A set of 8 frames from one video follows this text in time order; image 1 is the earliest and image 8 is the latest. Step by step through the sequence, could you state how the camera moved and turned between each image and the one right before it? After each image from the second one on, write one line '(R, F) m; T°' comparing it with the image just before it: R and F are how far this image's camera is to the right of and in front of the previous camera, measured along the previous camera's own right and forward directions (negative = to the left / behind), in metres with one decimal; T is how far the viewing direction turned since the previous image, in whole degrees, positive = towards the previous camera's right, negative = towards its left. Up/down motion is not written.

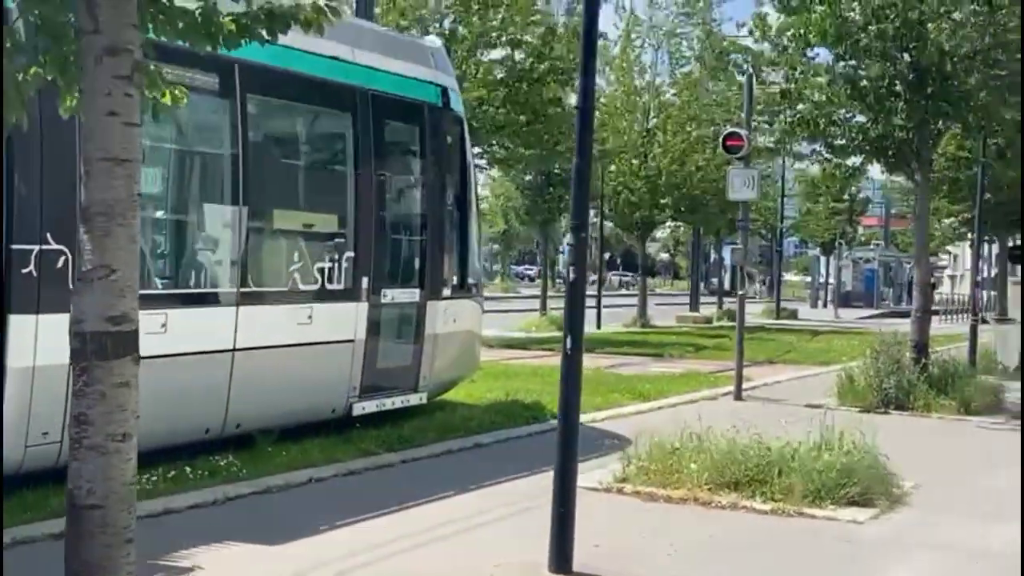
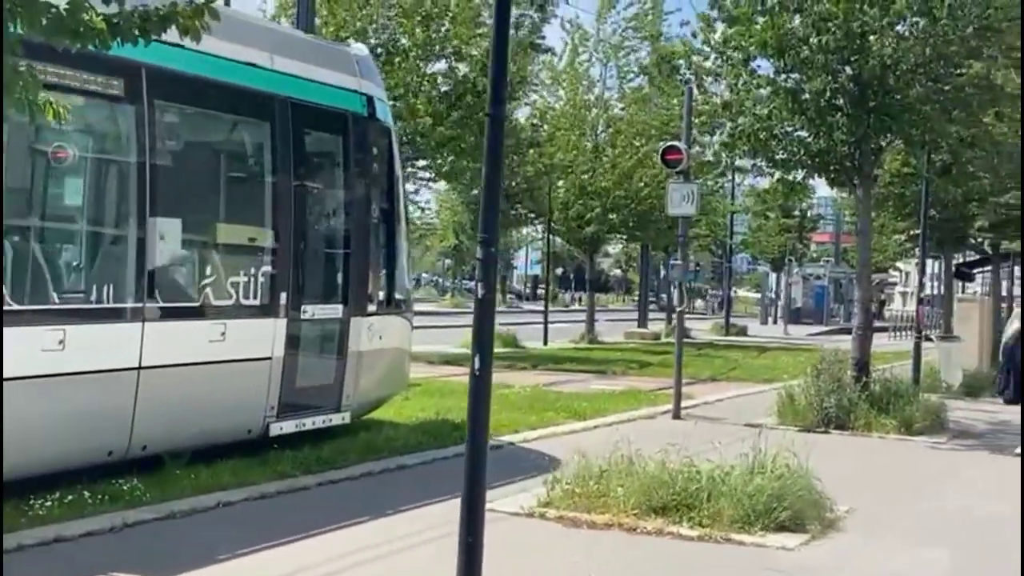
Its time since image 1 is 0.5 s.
(+0.2, +0.3) m; +2°
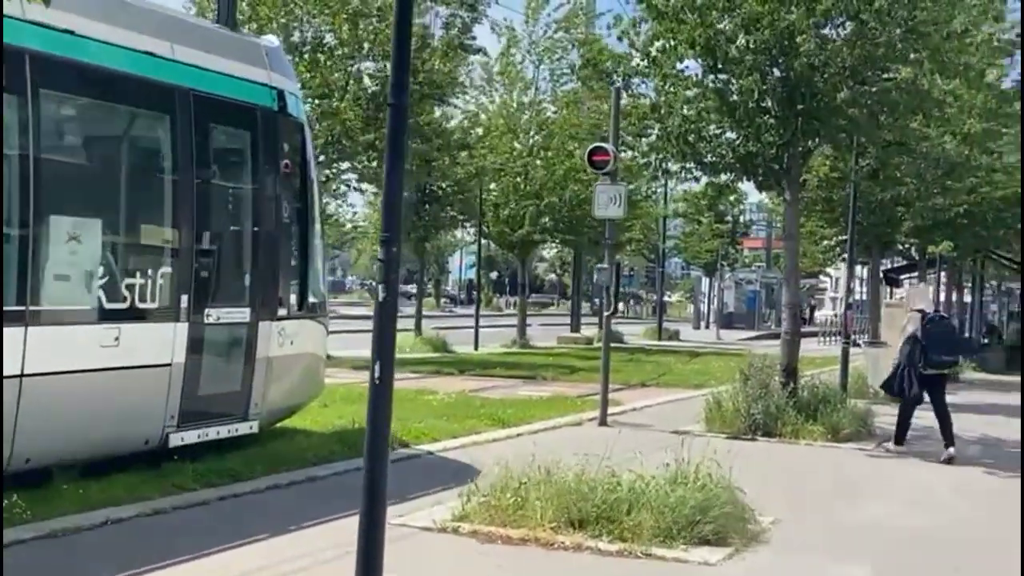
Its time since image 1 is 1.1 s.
(+0.1, +0.4) m; +3°
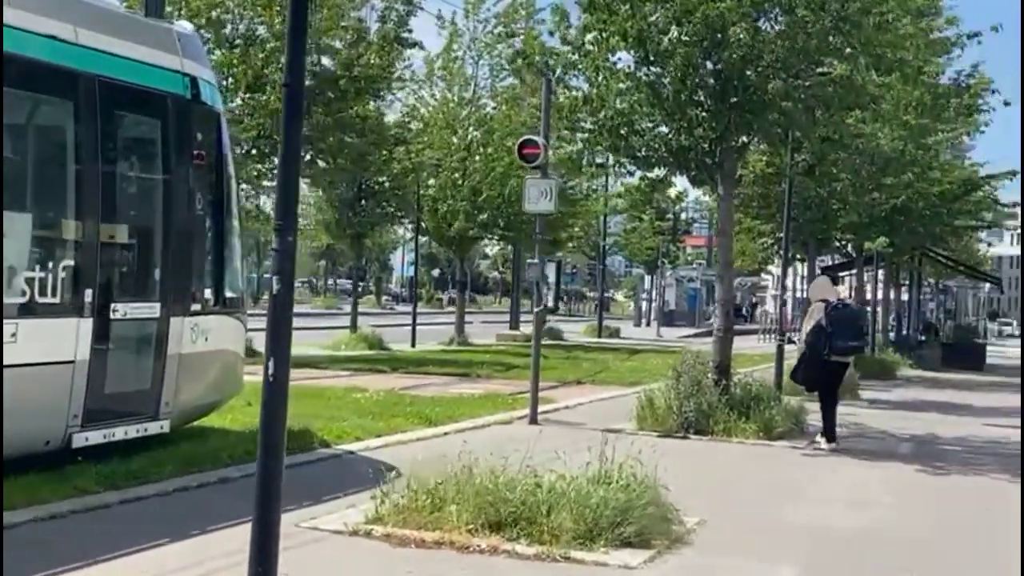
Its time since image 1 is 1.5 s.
(+0.2, +0.3) m; +2°
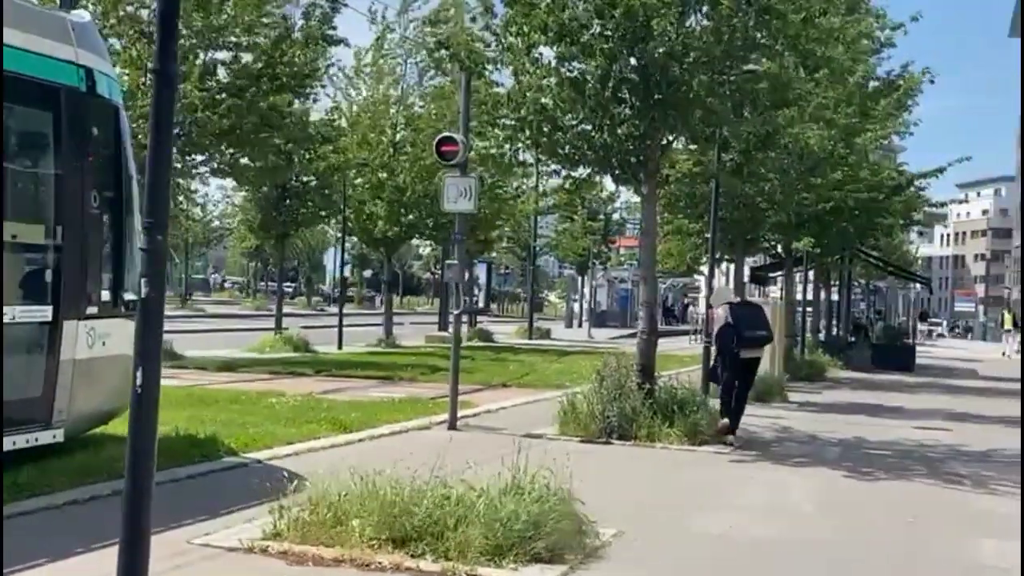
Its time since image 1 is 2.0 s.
(+0.2, +0.4) m; +3°
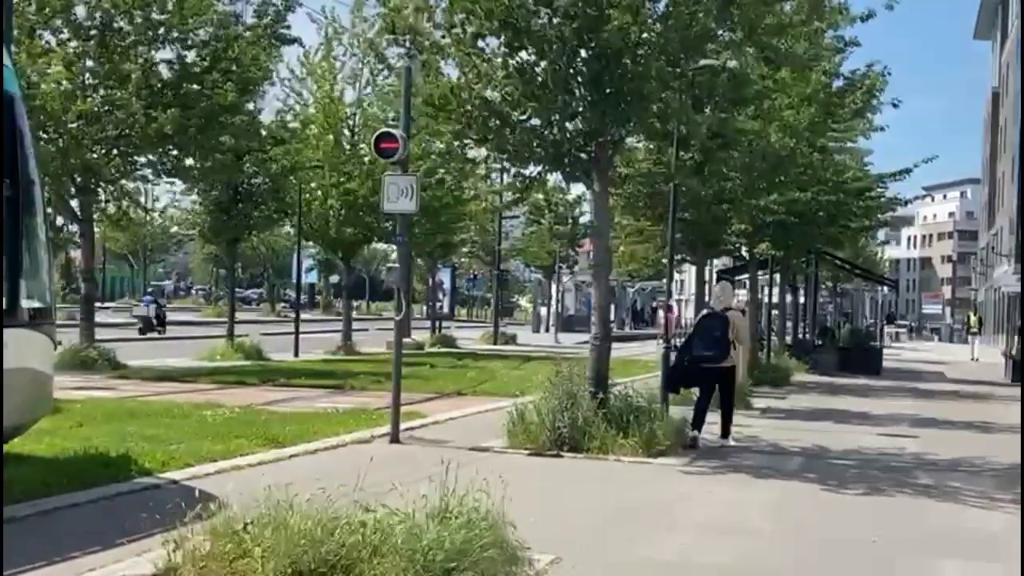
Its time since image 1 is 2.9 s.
(+0.2, +0.7) m; +1°
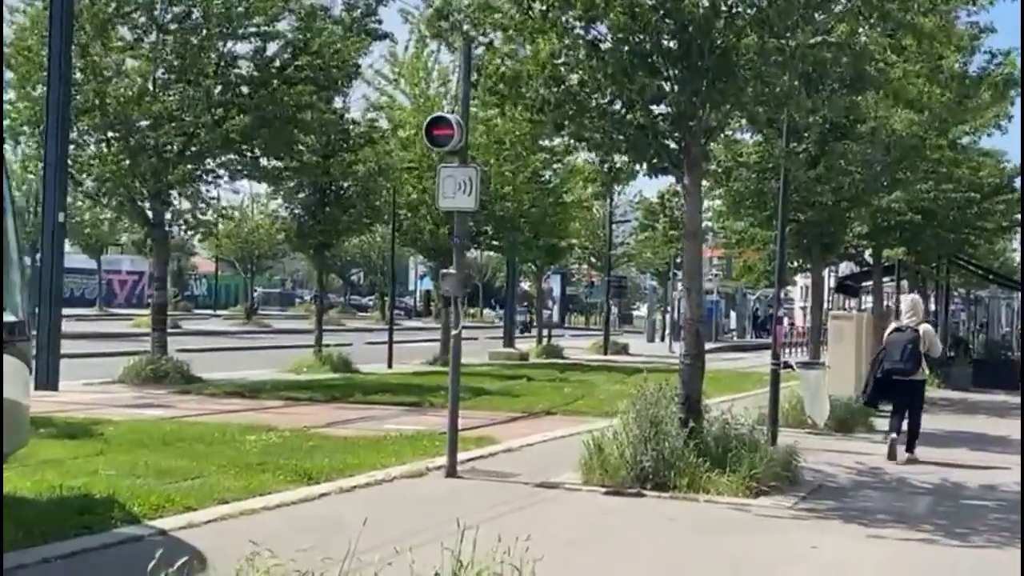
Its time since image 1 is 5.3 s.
(+0.4, +1.7) m; -5°
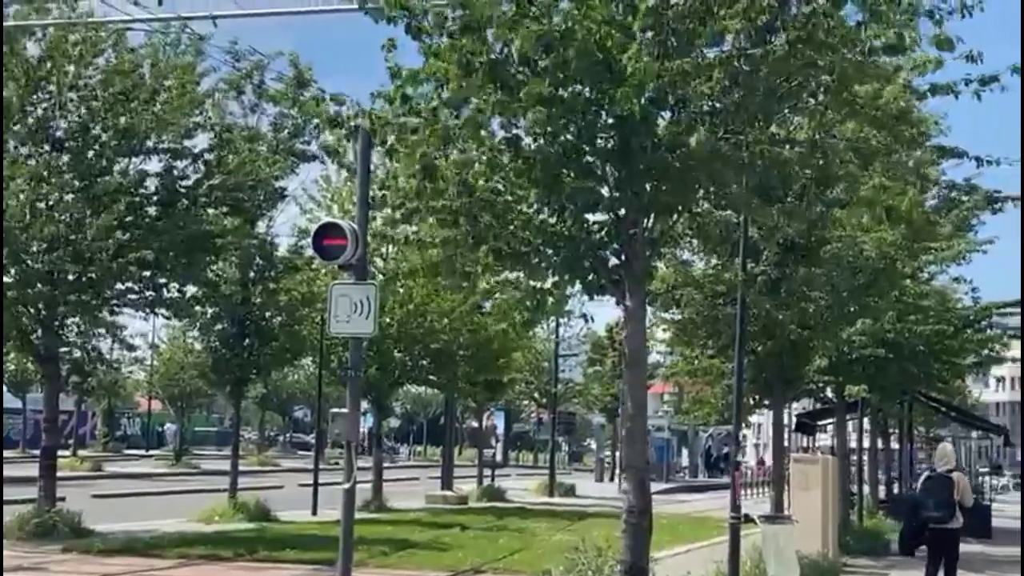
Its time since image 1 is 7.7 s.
(+0.3, +1.8) m; +2°
